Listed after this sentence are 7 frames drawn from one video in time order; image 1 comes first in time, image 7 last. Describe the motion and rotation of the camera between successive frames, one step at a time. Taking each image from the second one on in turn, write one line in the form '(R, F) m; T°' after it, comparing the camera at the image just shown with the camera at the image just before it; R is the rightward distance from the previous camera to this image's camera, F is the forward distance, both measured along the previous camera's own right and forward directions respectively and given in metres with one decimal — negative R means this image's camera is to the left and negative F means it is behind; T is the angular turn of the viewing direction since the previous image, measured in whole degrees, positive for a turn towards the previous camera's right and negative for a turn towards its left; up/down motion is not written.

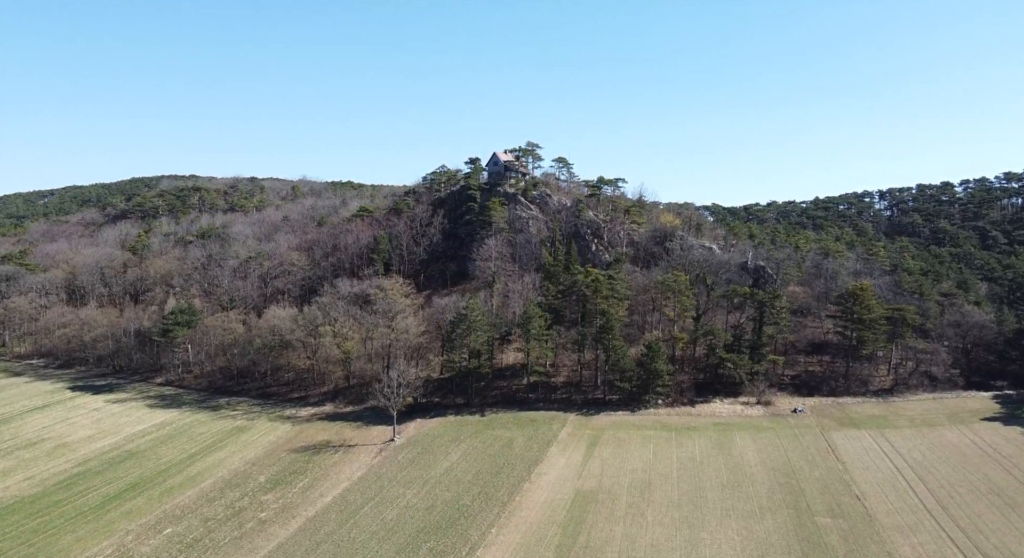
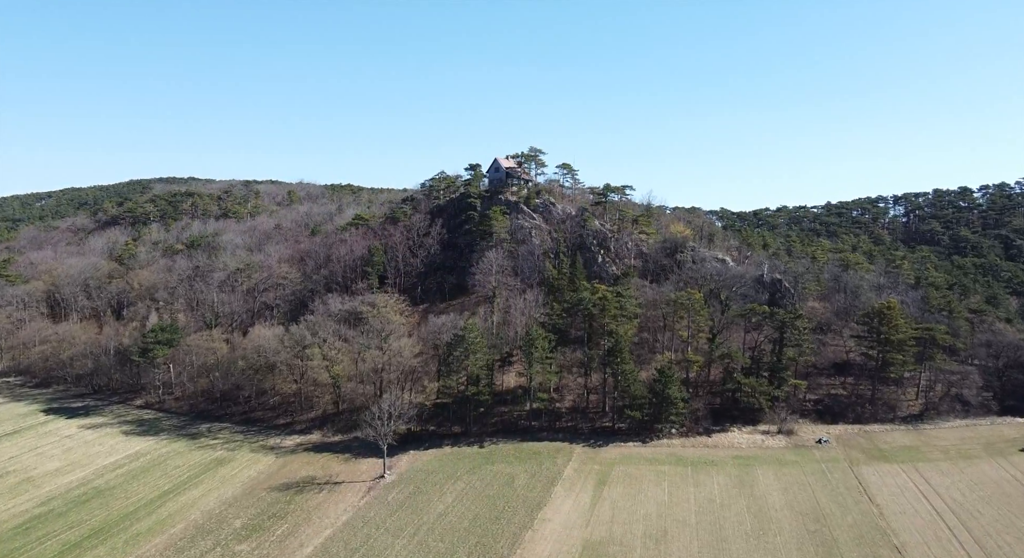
(+0.2, +6.7) m; 0°
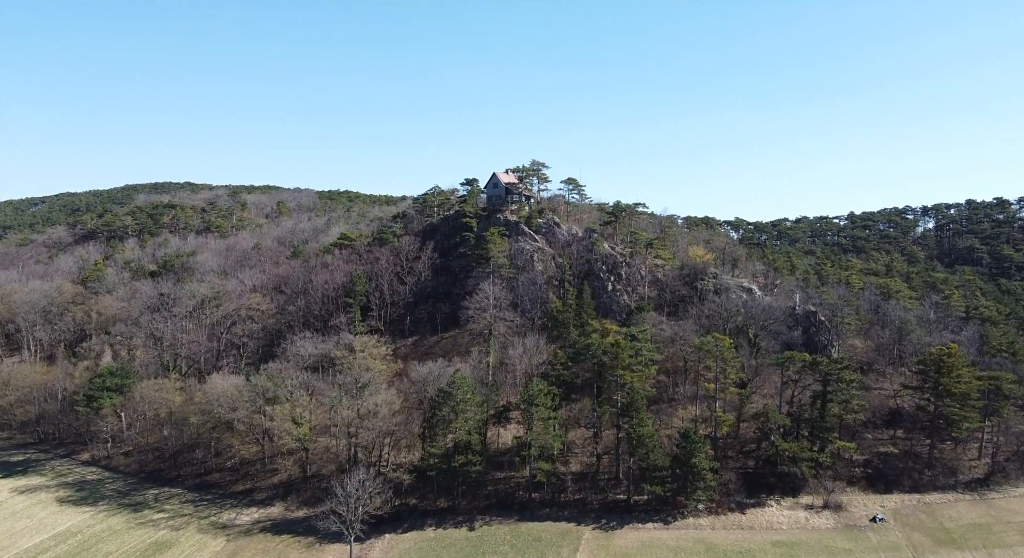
(+0.8, +13.0) m; 0°
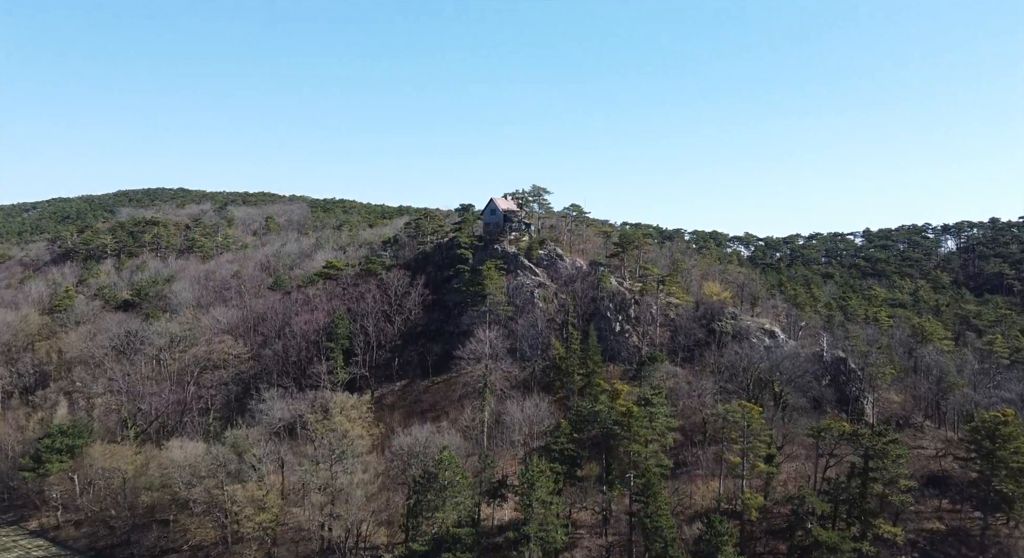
(+0.3, +9.6) m; 0°
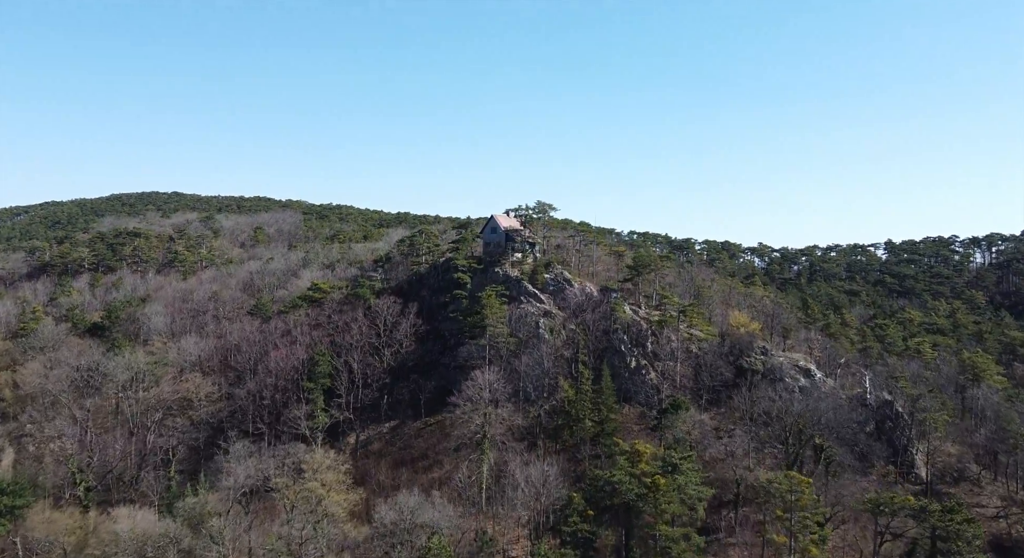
(-0.1, +10.5) m; 0°
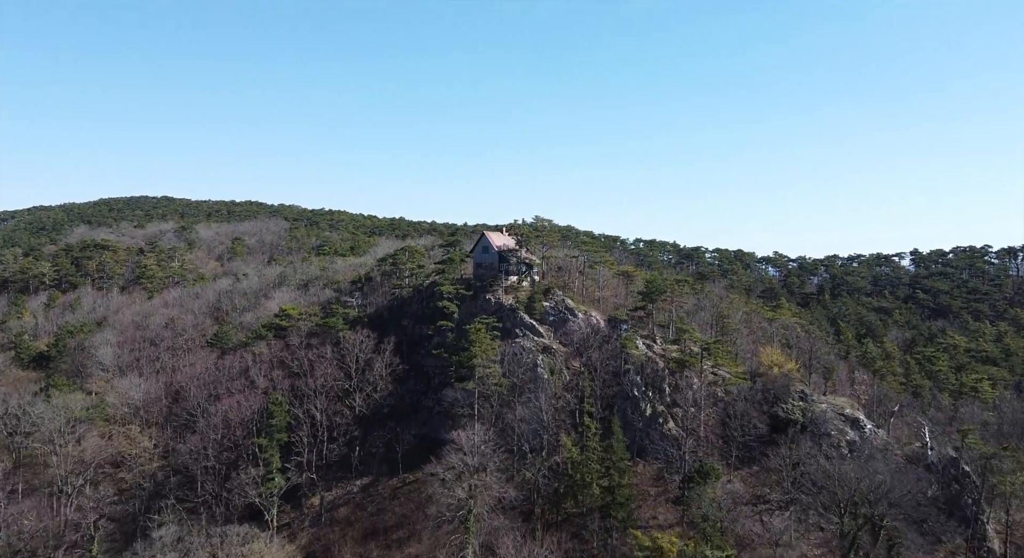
(+0.8, +13.3) m; 0°
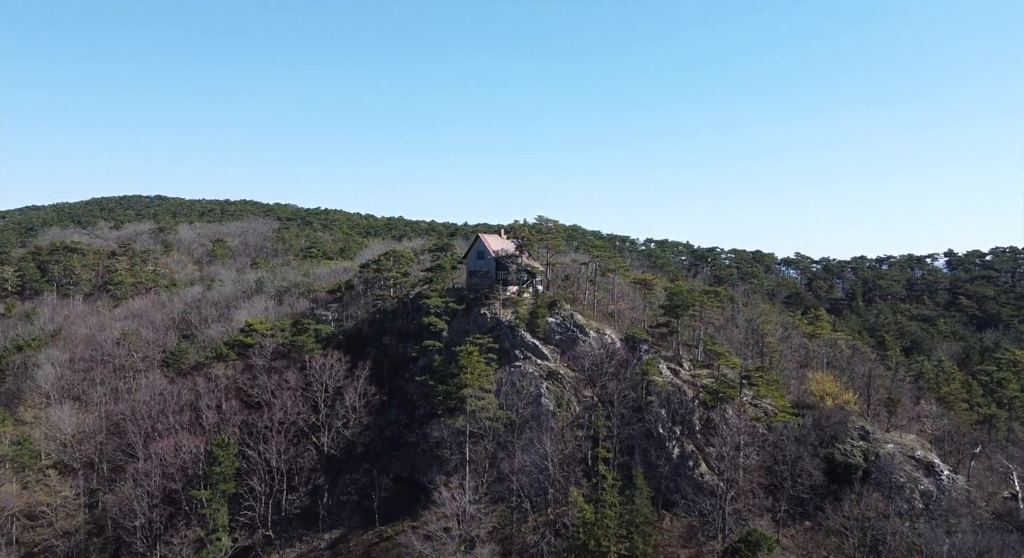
(+0.4, +12.8) m; 0°
